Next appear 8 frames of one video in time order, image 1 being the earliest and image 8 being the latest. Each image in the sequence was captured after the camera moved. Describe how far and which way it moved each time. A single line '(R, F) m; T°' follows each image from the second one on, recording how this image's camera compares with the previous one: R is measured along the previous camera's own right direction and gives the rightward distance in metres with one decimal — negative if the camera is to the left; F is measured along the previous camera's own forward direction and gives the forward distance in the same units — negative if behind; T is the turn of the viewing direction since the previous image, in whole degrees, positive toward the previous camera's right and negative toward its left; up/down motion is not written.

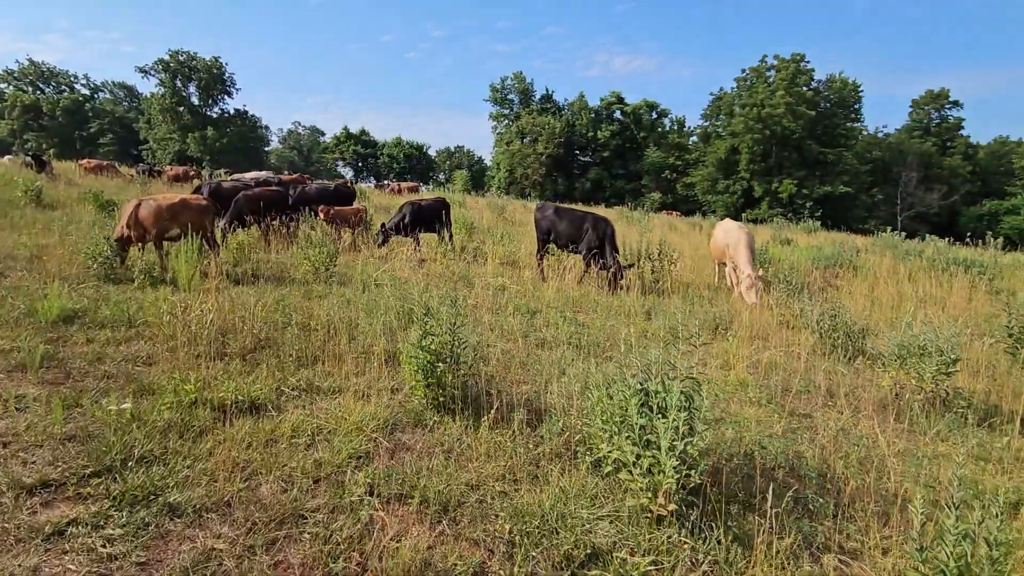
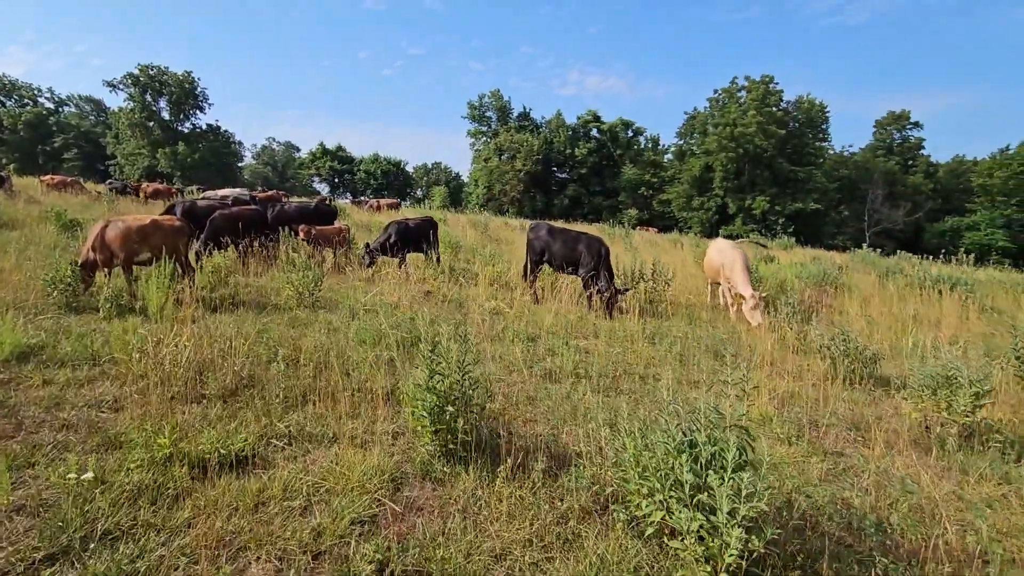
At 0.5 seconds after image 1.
(-0.3, +0.3) m; +3°
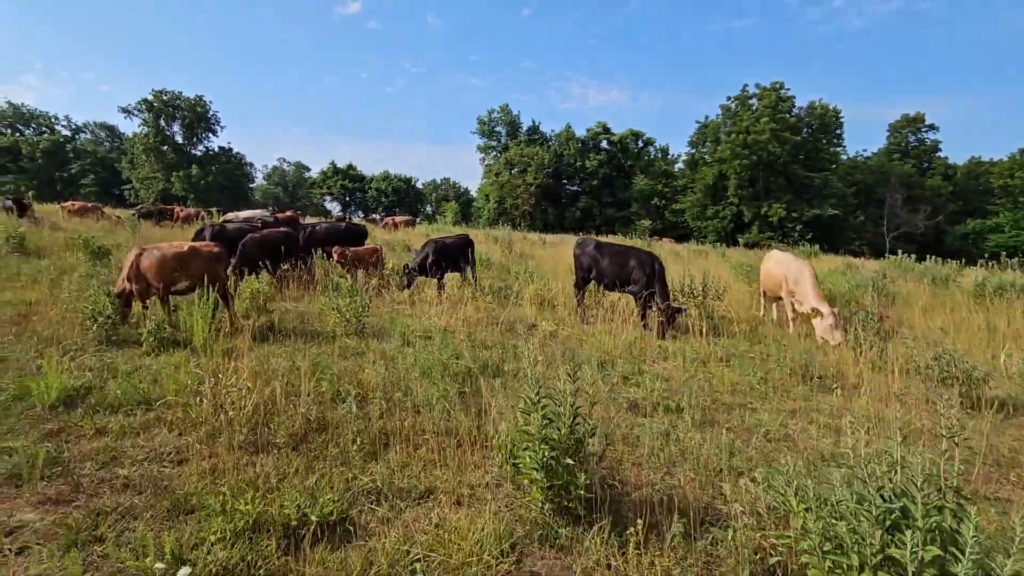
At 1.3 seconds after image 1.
(-0.7, +0.4) m; -1°
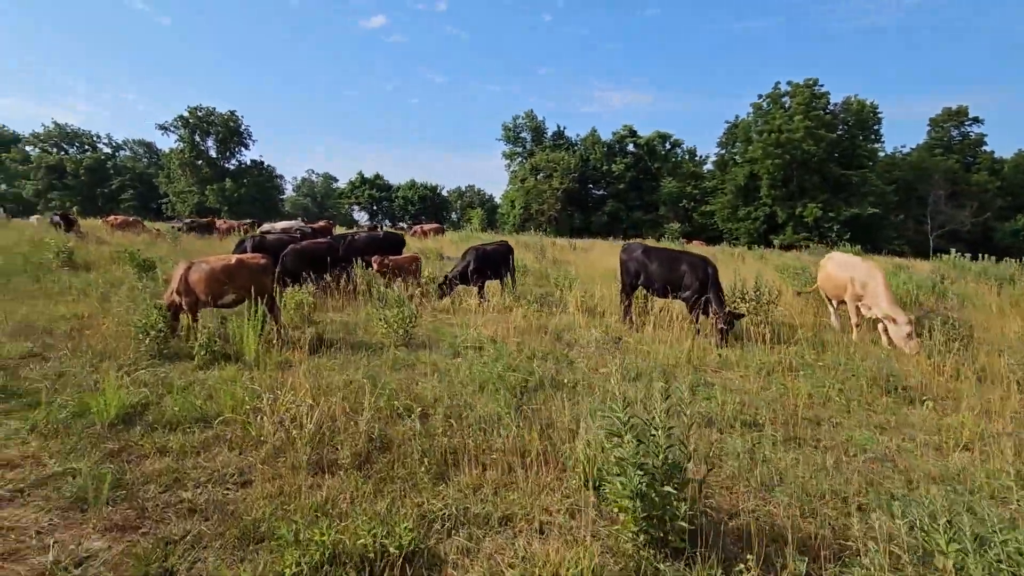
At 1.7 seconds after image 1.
(-0.3, +0.2) m; -3°
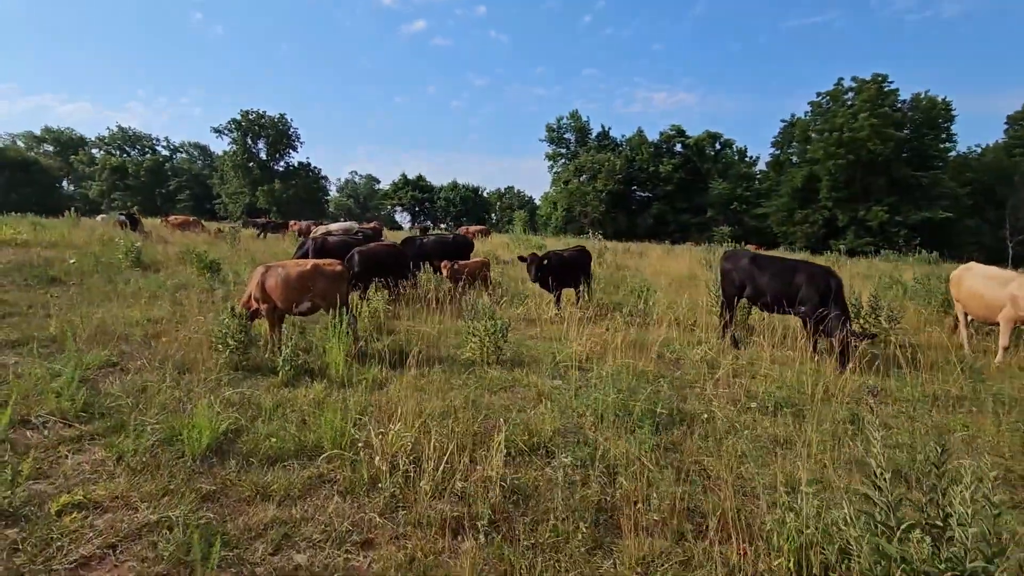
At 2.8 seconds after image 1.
(-0.8, +0.6) m; -4°
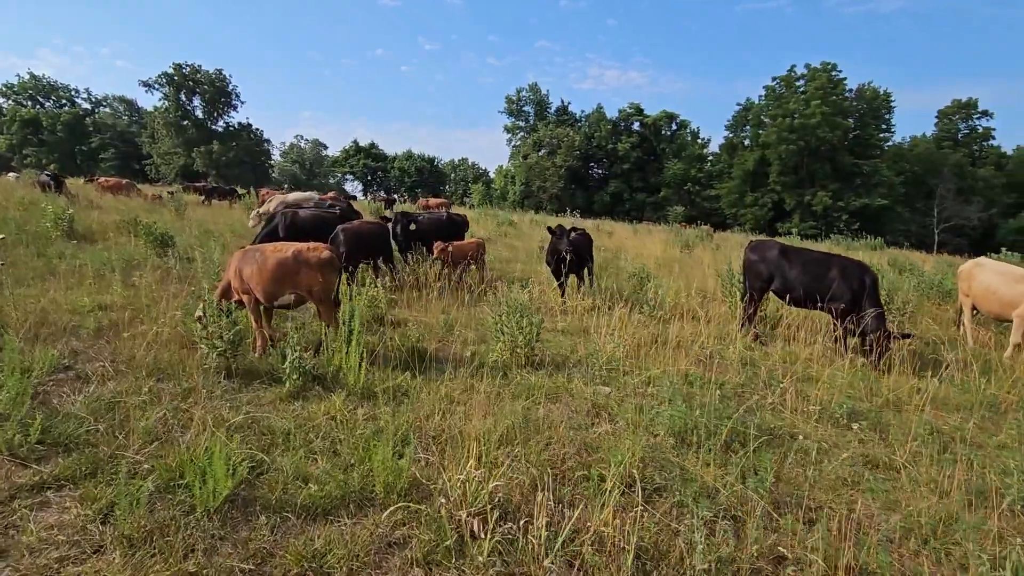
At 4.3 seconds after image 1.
(-0.9, +0.8) m; +6°
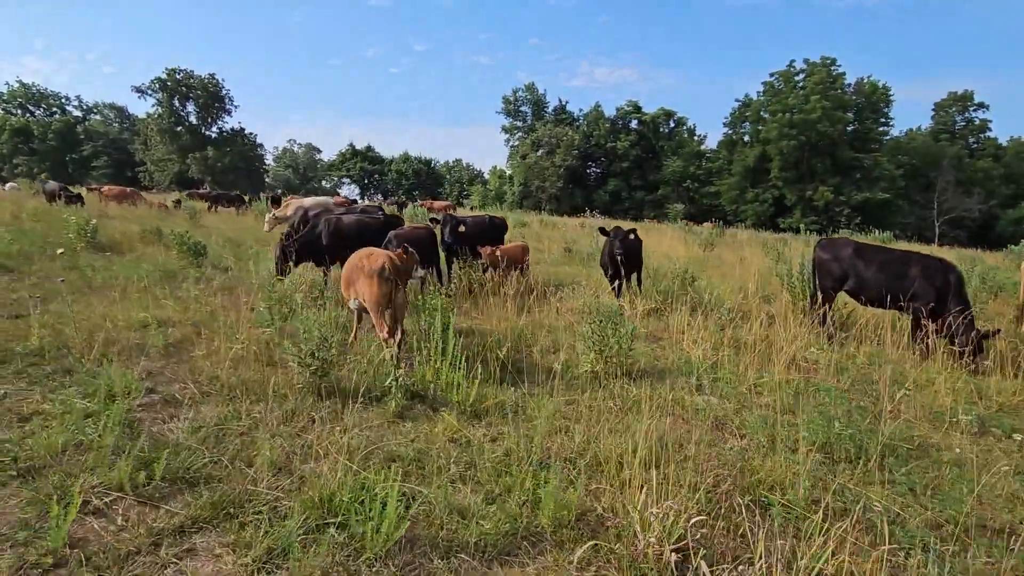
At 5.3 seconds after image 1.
(-1.0, +0.3) m; +1°
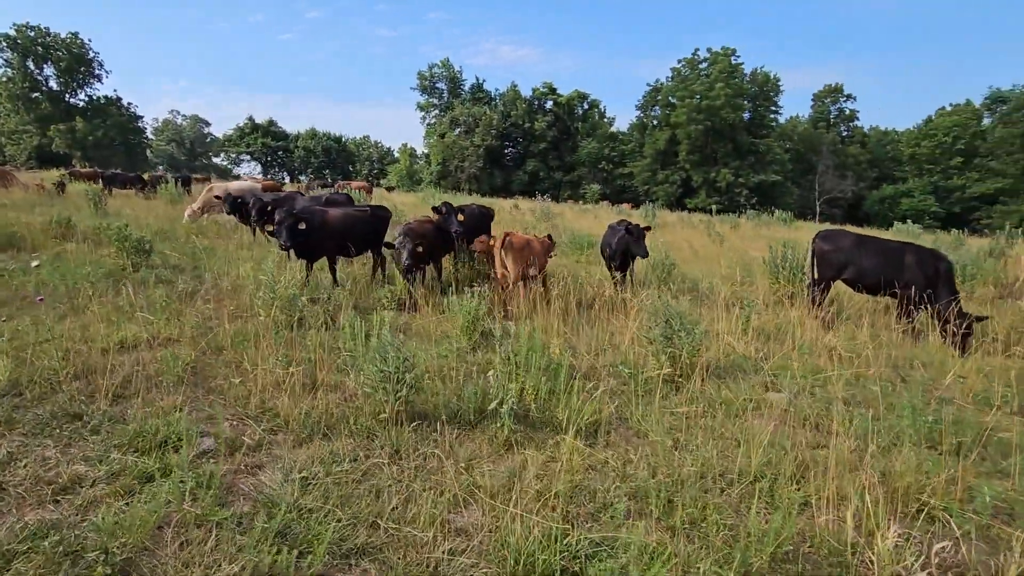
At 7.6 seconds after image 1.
(-1.5, +0.4) m; +10°
